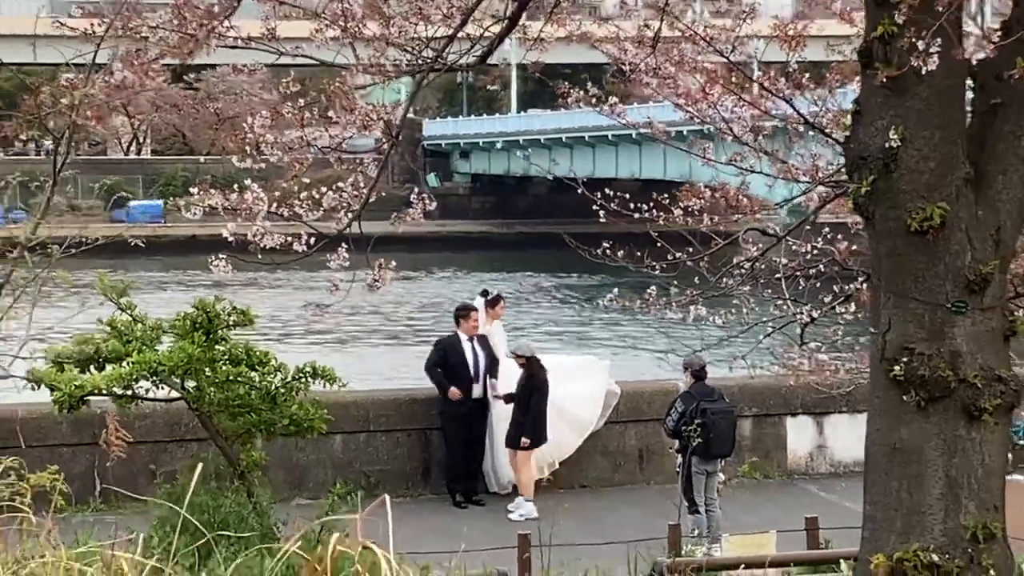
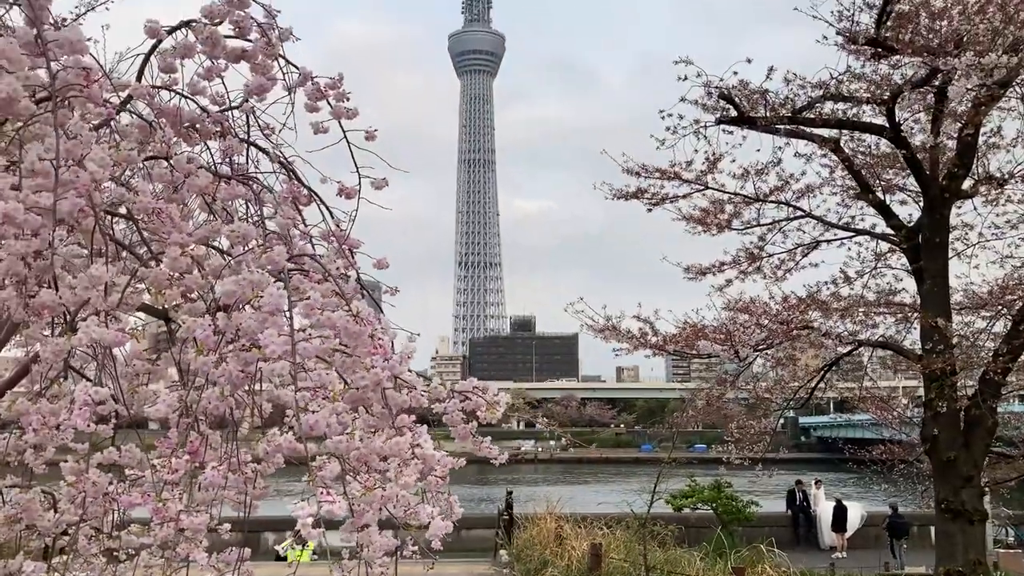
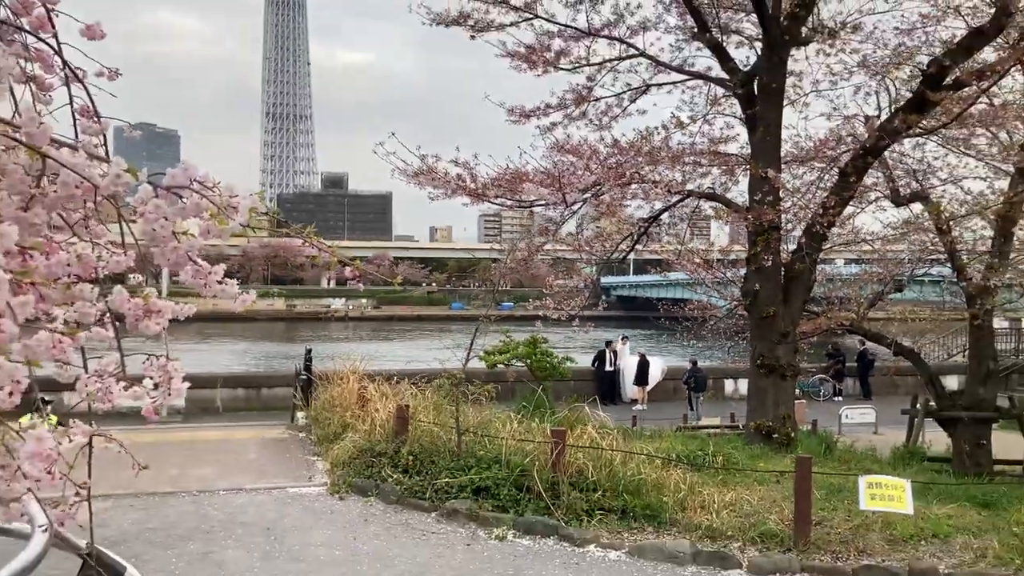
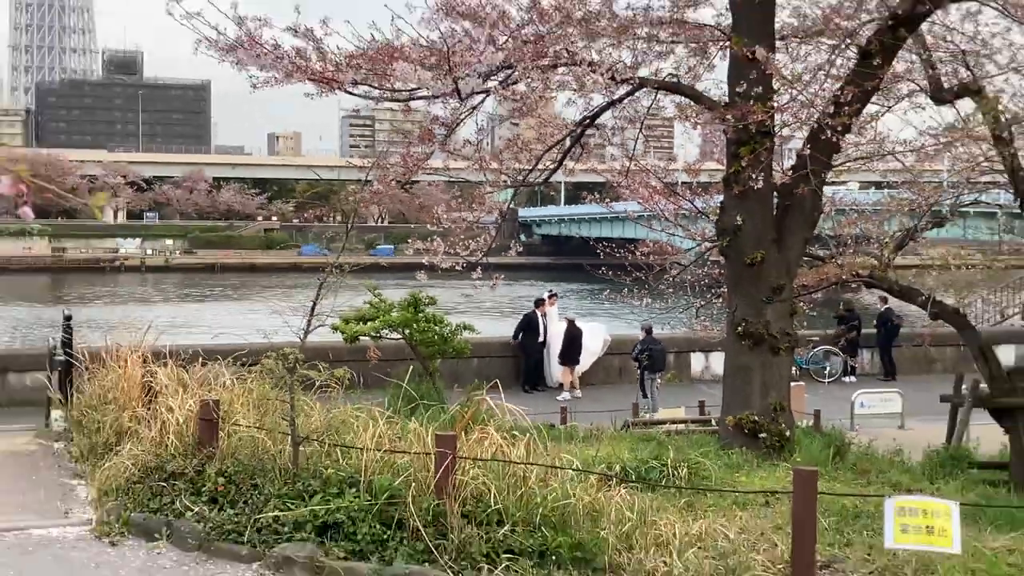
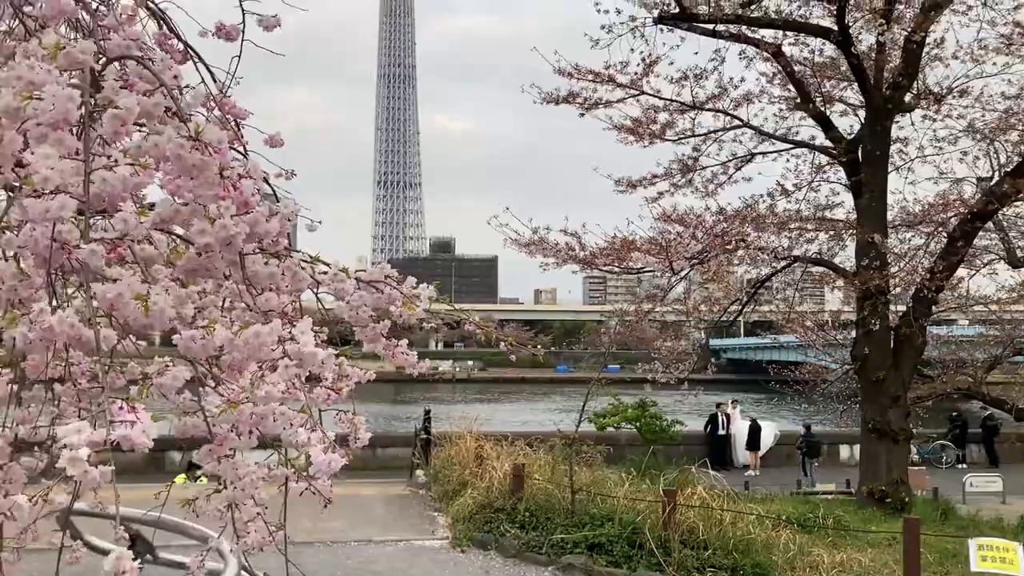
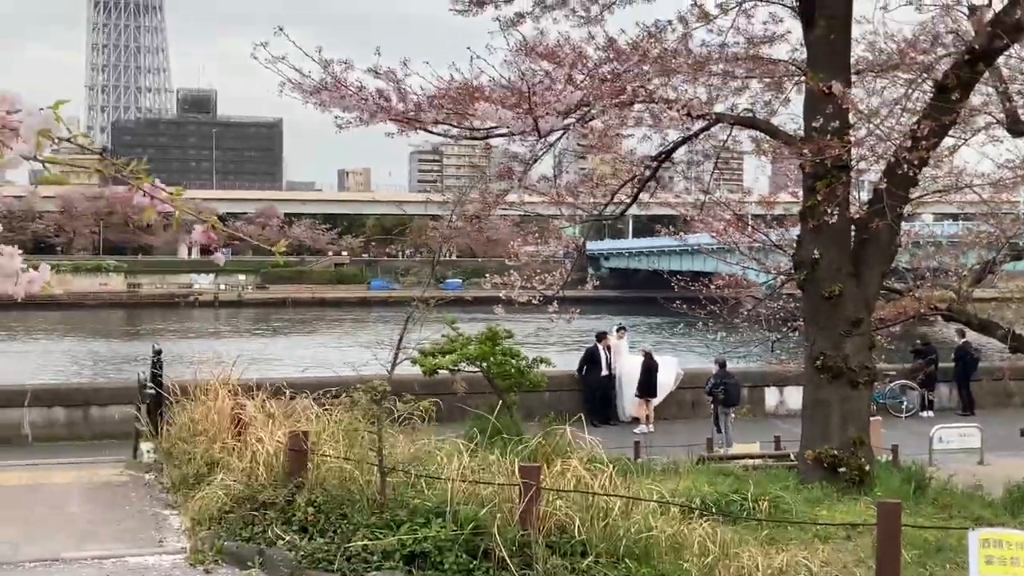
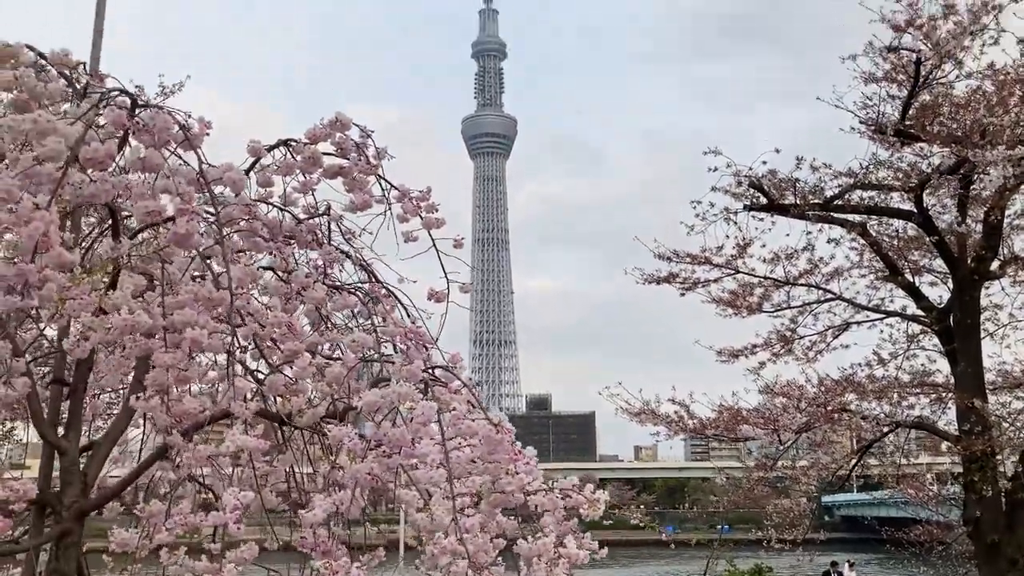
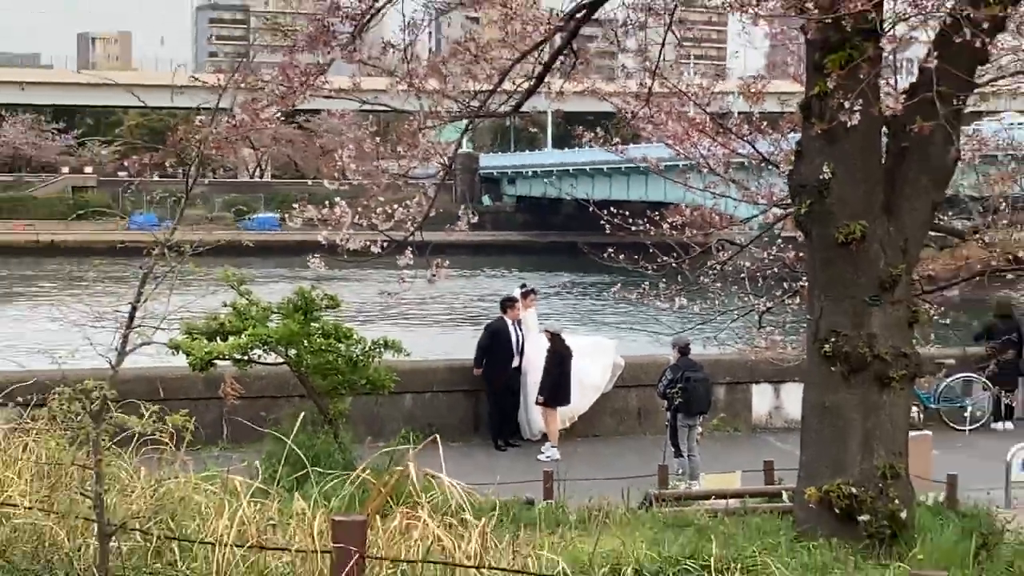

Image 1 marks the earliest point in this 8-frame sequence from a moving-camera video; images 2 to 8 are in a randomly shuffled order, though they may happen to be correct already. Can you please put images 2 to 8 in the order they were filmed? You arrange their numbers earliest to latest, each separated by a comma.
8, 4, 6, 3, 5, 2, 7
